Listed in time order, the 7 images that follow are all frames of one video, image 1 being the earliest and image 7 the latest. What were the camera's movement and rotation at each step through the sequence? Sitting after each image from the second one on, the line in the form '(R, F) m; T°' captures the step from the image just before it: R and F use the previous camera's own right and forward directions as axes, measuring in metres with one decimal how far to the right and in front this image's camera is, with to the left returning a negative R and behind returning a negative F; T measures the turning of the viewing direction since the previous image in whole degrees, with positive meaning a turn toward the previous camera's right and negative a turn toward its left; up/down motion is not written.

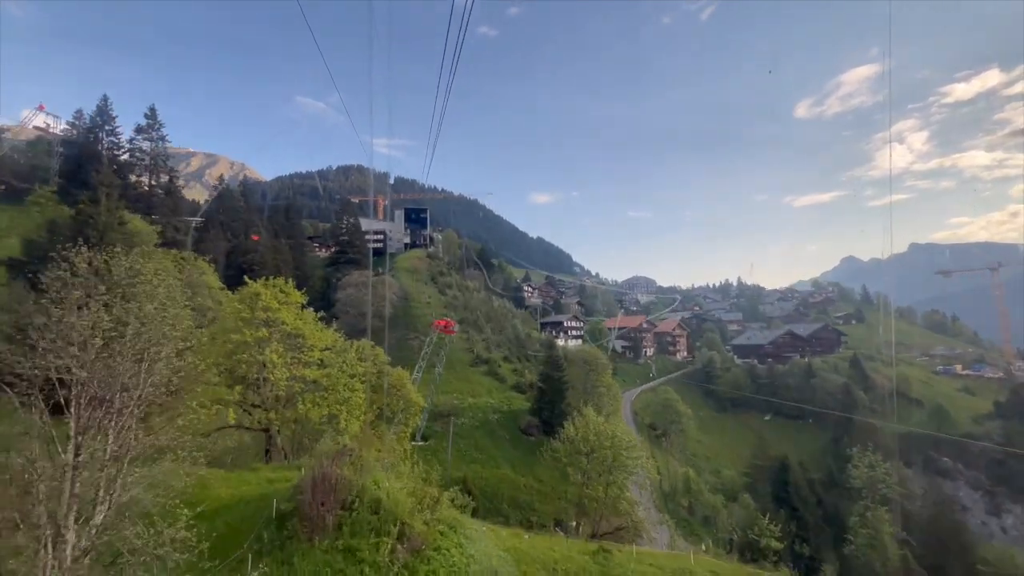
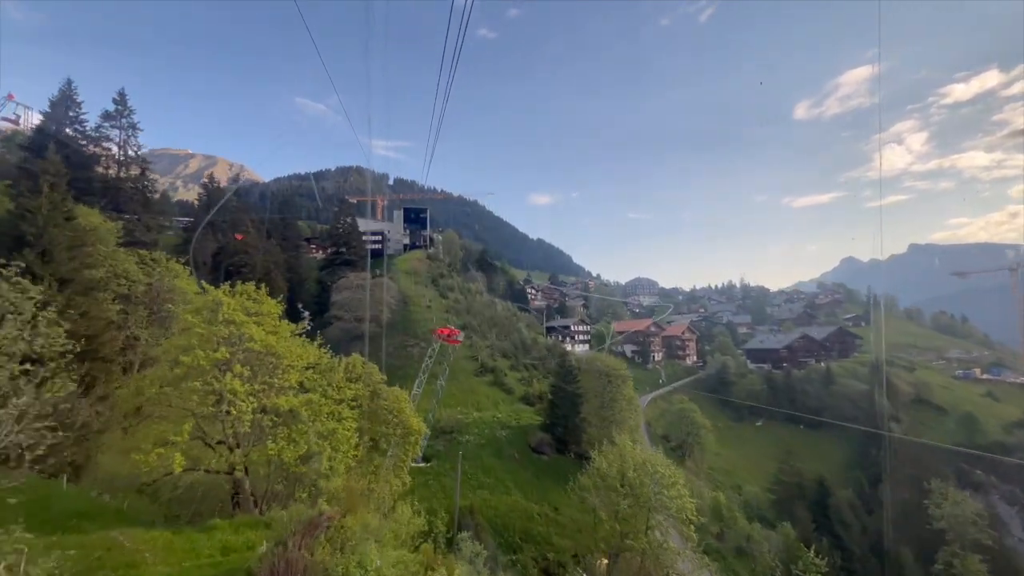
(-0.4, +1.9) m; 0°
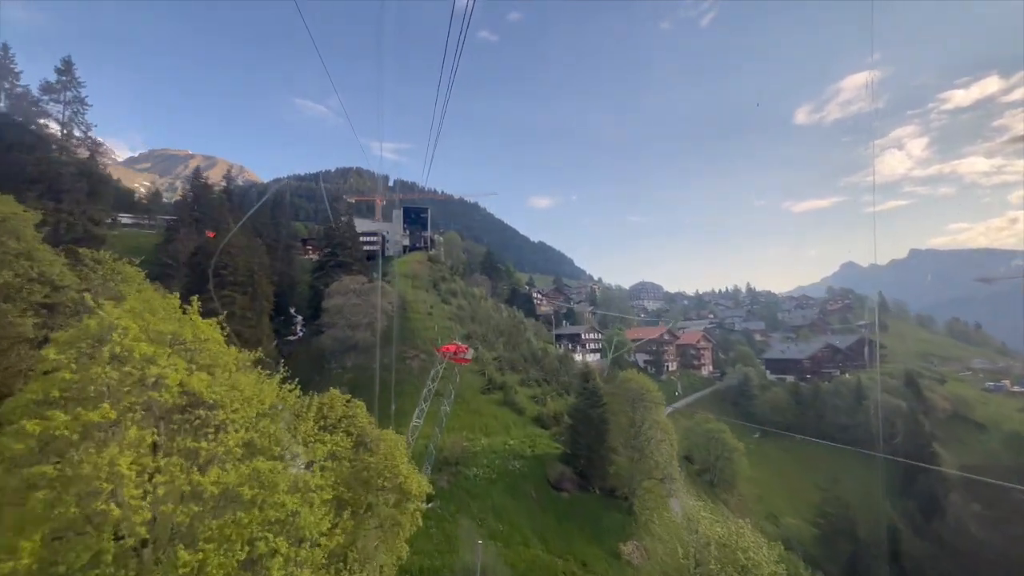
(-0.6, +2.8) m; 0°
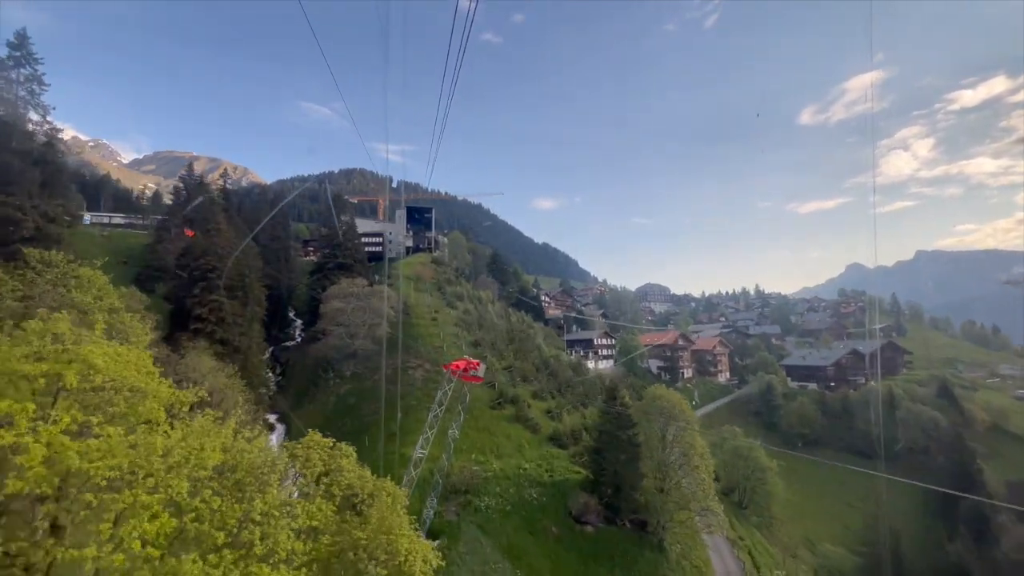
(-0.4, +2.0) m; 0°
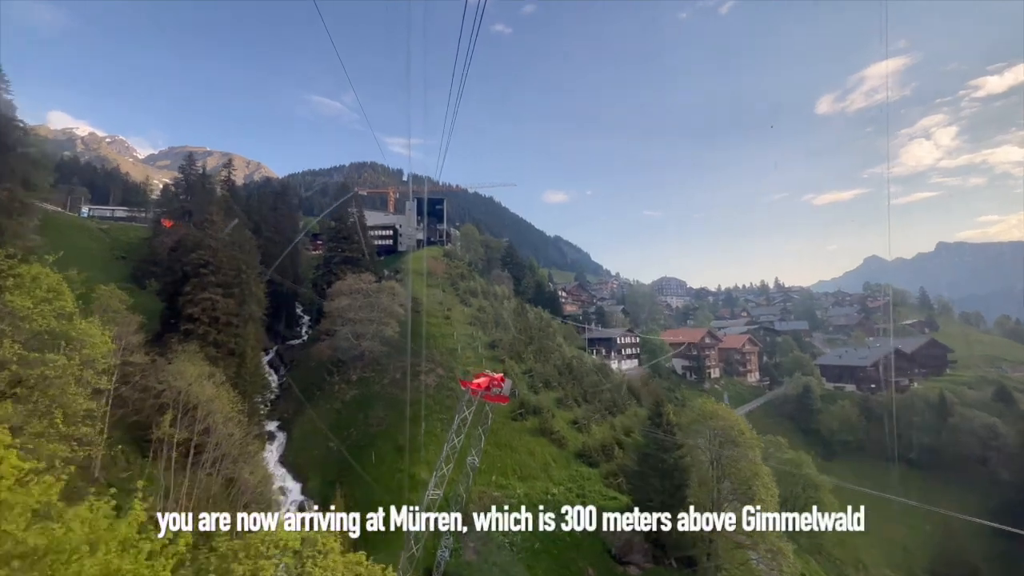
(-0.5, +2.2) m; -1°
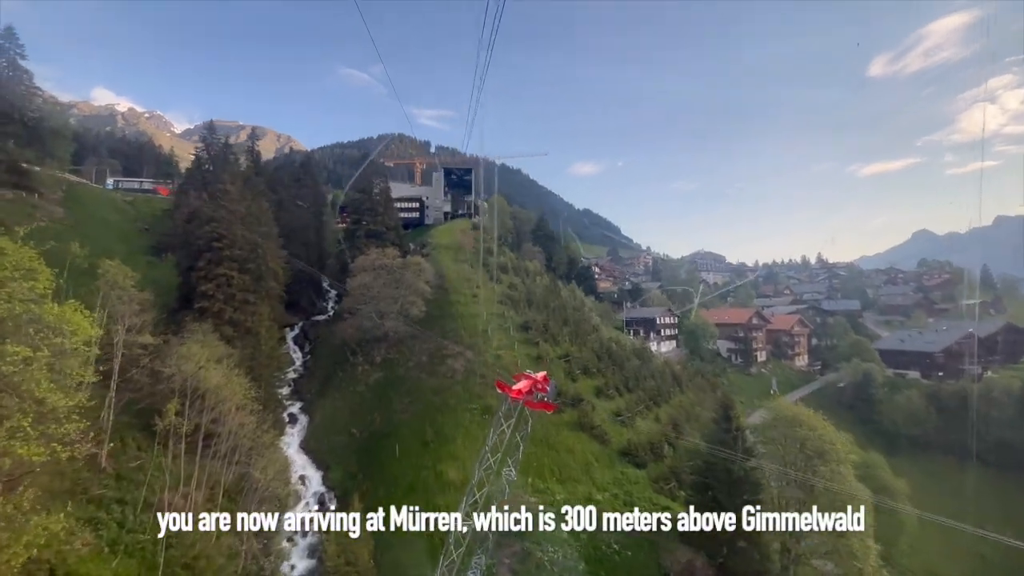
(-0.4, +2.0) m; -3°
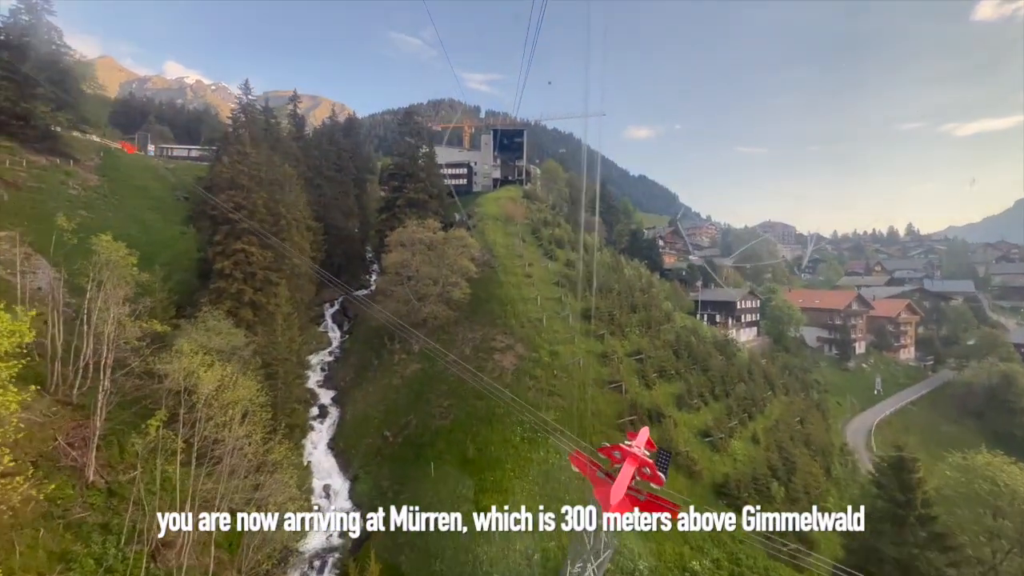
(-0.5, +3.4) m; -6°
